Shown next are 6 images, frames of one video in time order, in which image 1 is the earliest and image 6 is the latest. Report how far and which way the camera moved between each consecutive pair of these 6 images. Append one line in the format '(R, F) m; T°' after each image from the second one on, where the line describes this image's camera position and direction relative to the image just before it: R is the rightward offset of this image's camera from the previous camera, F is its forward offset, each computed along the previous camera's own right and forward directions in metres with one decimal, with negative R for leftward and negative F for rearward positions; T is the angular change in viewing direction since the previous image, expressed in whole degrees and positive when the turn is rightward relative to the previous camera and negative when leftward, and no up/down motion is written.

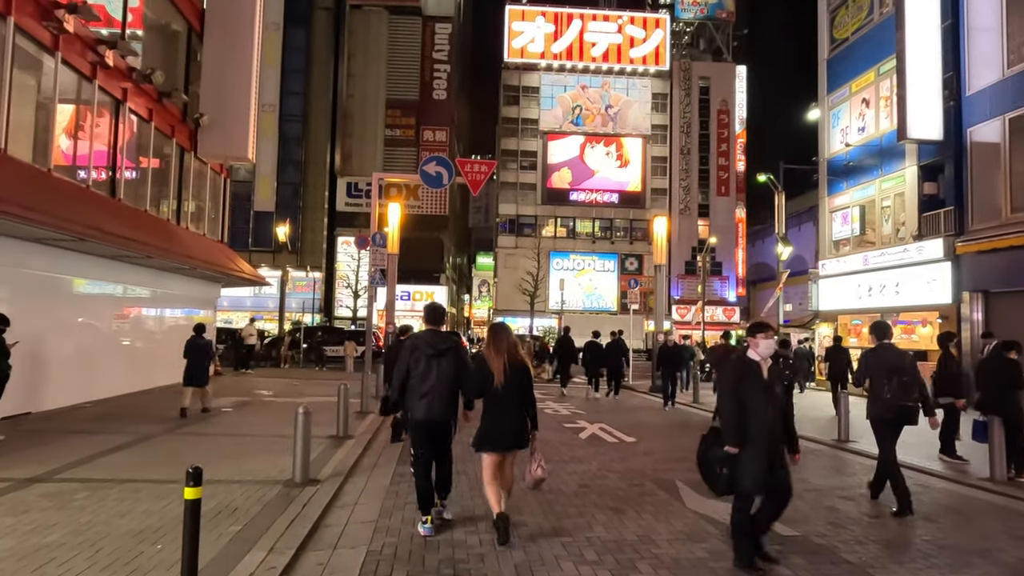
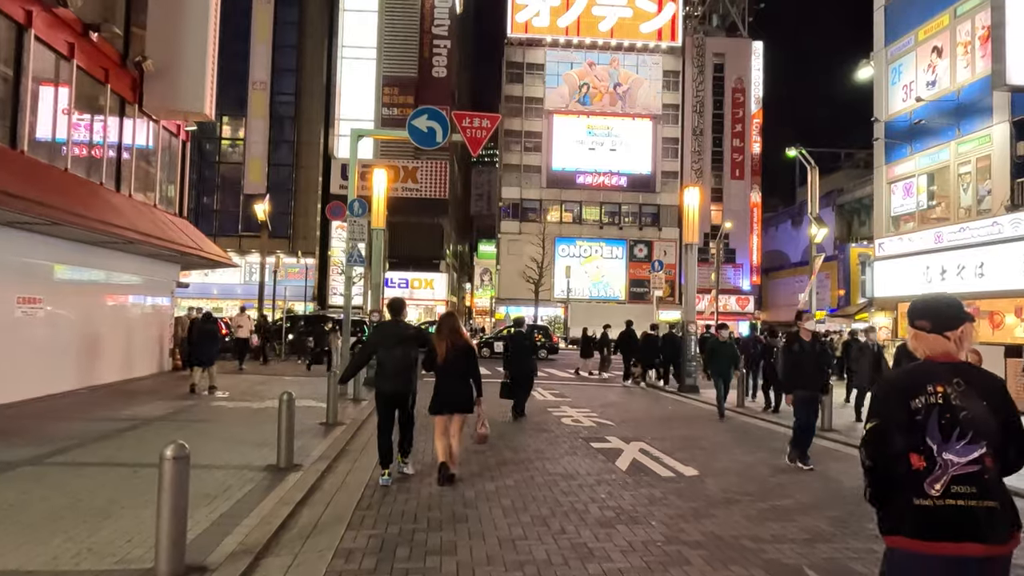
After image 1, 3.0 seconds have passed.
(-0.1, +3.2) m; 0°
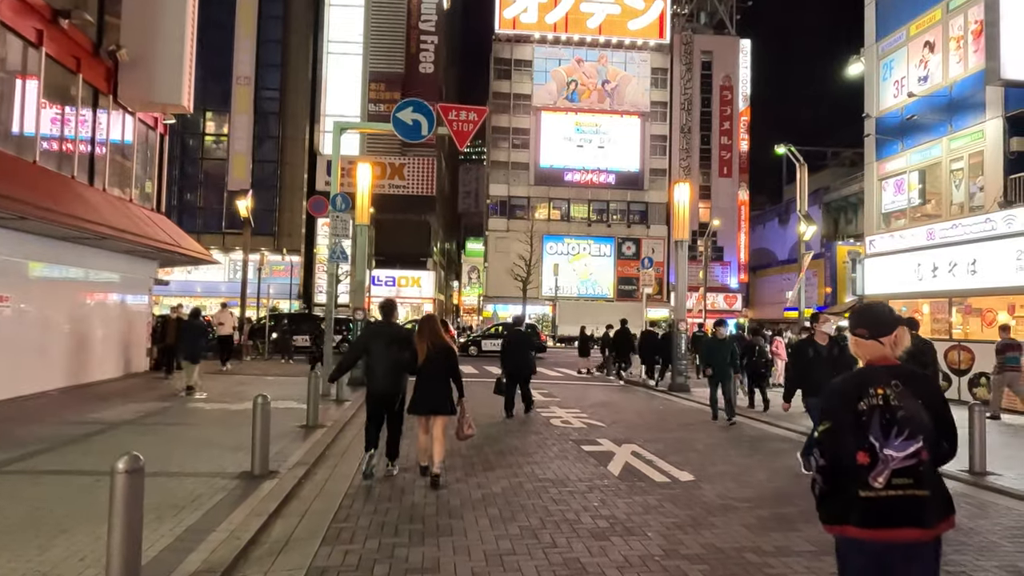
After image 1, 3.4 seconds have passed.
(0.0, +0.4) m; +1°
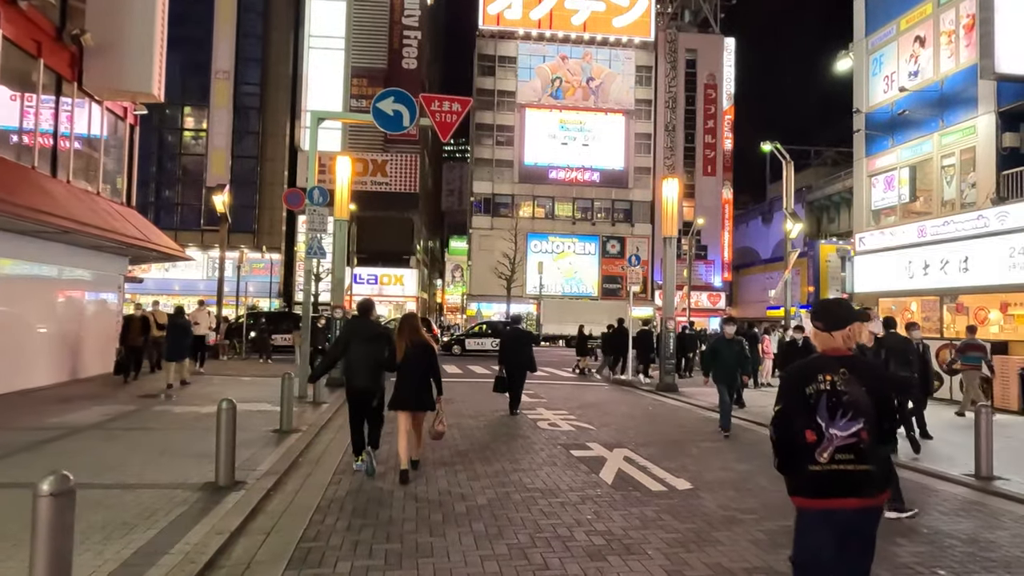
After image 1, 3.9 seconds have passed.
(0.0, +0.5) m; +1°
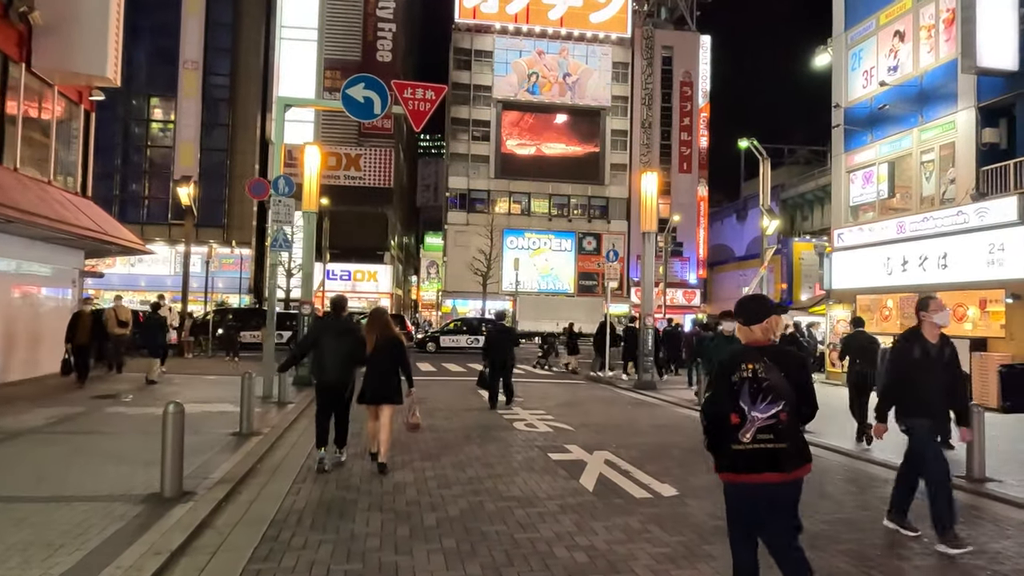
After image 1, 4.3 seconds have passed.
(0.0, +0.5) m; +2°
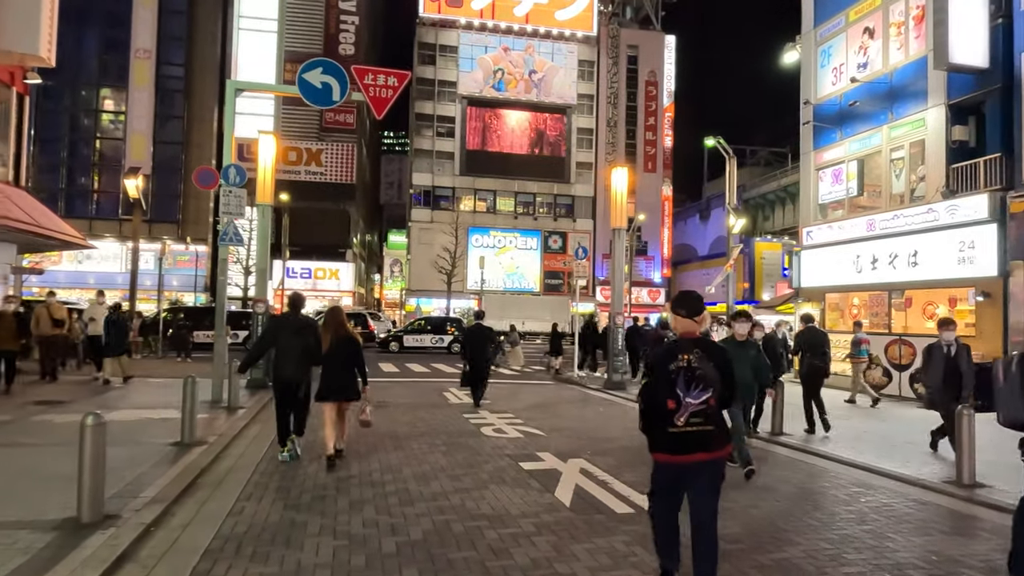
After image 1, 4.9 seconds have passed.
(0.0, +0.6) m; +3°
